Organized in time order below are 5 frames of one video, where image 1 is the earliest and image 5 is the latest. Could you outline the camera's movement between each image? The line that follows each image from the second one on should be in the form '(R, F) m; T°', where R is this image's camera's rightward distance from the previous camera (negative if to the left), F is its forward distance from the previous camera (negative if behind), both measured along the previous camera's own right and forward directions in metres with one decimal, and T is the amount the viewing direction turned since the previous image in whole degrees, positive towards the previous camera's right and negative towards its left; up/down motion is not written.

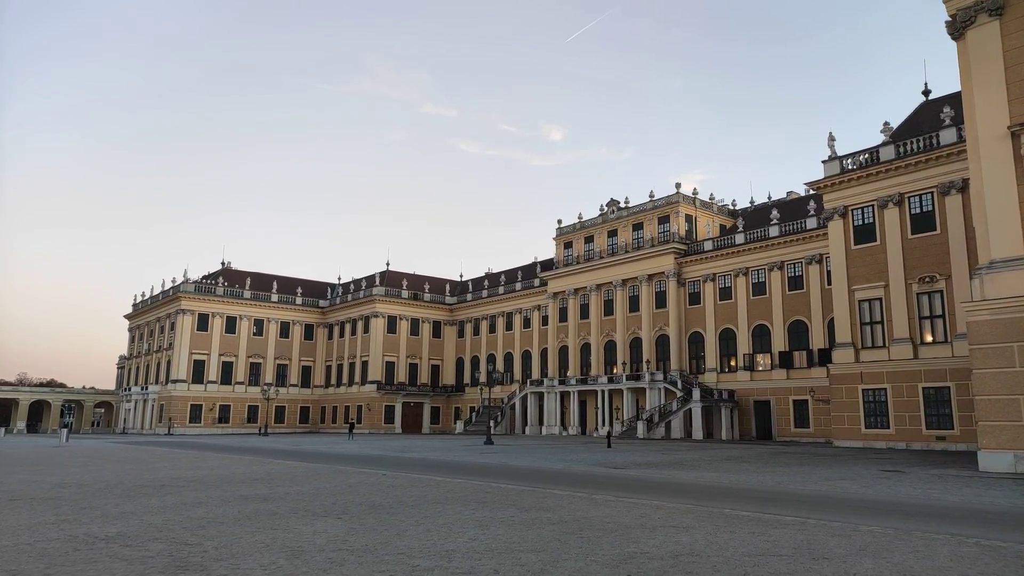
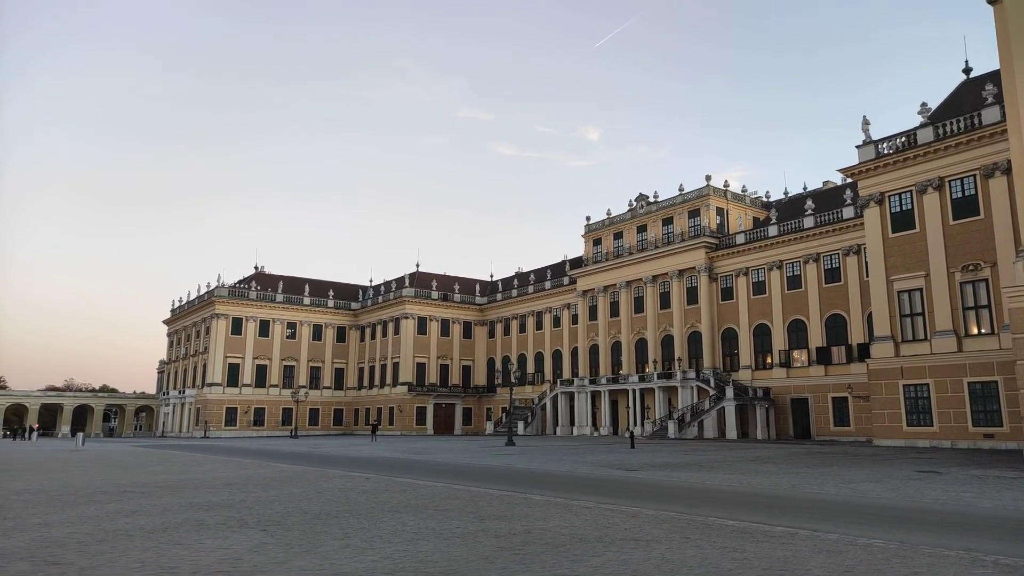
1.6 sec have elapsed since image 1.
(+0.9, +1.0) m; -3°
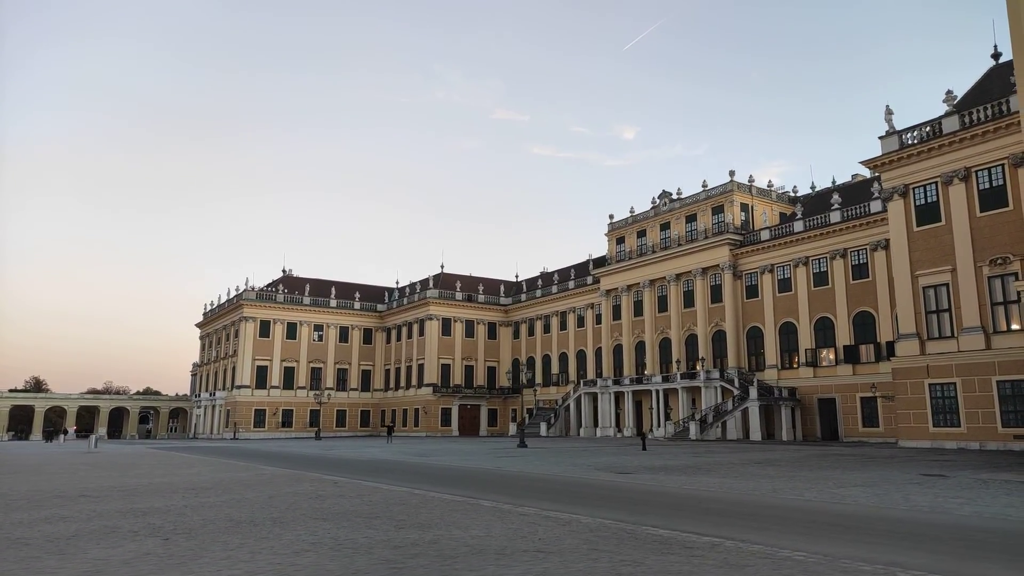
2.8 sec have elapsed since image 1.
(+1.2, +0.4) m; -3°
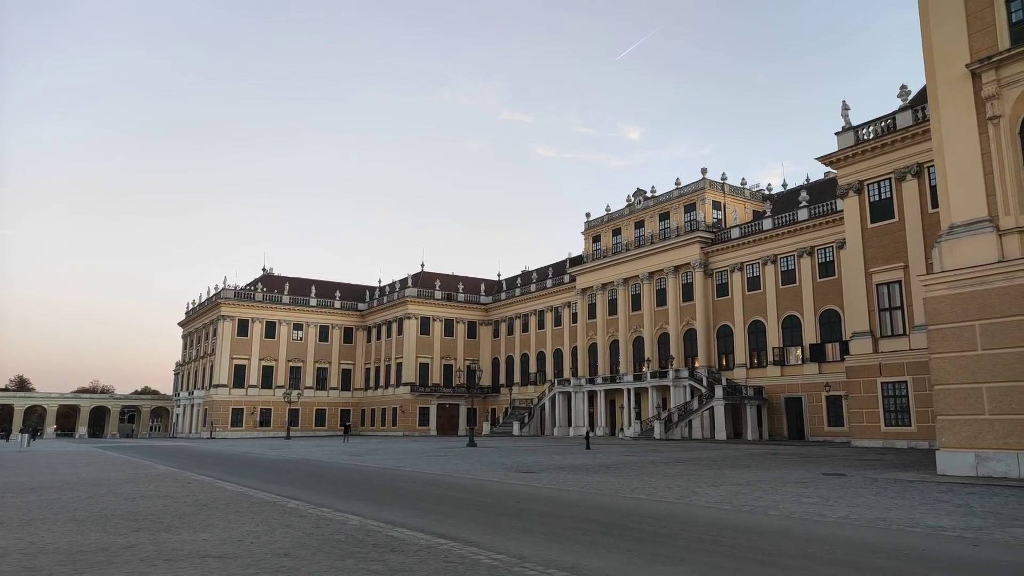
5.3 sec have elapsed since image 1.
(+2.5, +0.4) m; 0°
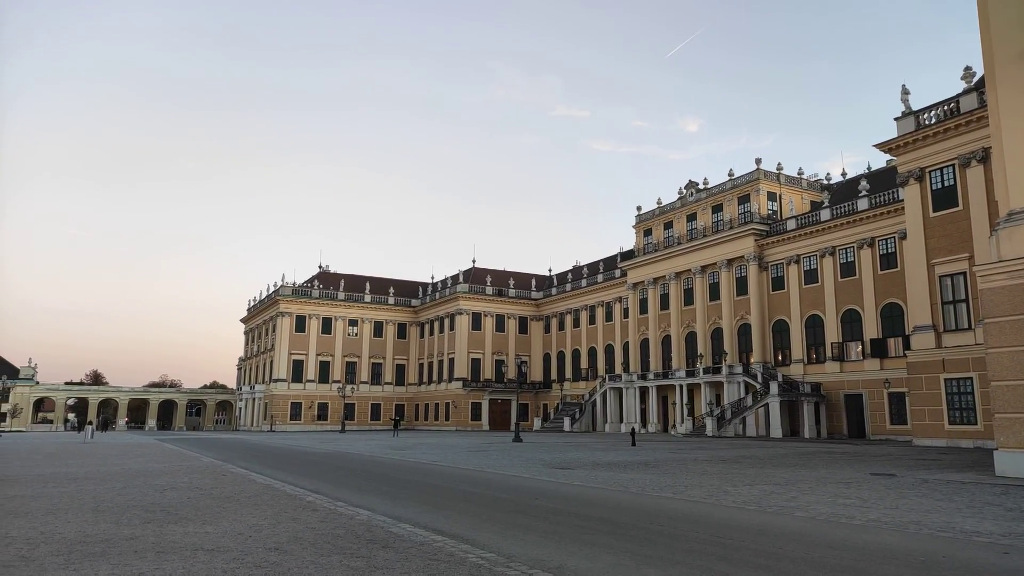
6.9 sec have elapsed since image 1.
(+0.5, +0.2) m; -4°
